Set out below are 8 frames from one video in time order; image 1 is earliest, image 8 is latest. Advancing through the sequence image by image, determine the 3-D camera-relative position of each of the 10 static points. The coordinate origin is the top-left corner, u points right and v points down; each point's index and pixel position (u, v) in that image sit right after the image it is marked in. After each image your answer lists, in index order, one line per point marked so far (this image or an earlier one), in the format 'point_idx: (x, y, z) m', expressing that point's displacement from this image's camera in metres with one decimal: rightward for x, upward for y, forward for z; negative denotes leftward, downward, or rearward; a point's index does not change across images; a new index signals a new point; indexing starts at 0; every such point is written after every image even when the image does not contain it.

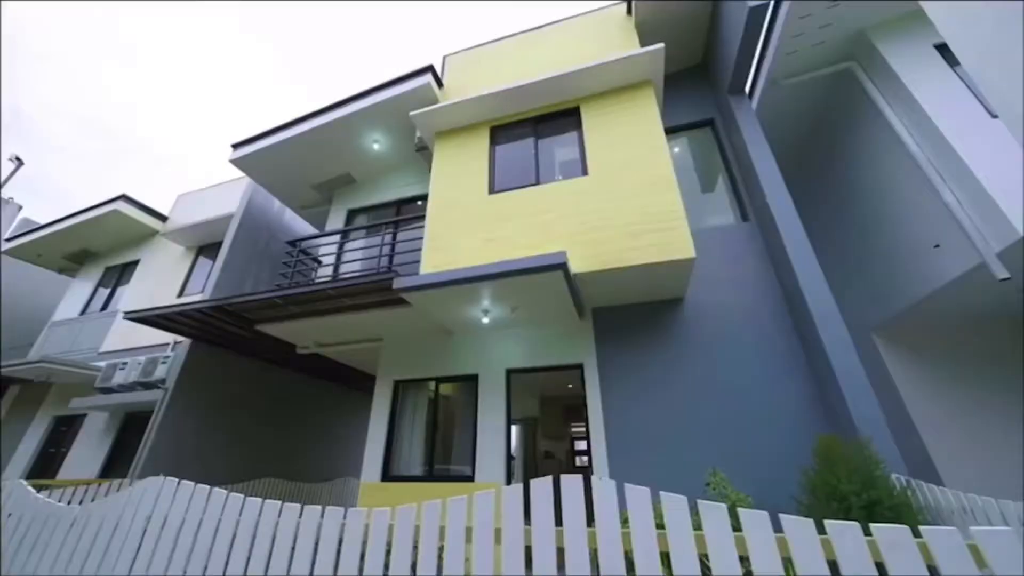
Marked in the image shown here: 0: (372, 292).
0: (-1.6, 0.0, +5.2) m
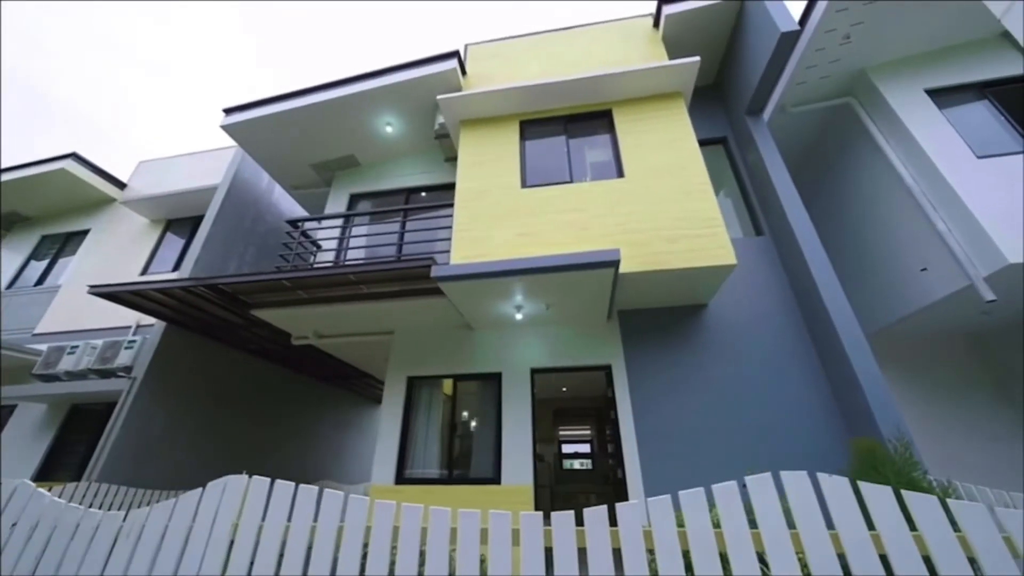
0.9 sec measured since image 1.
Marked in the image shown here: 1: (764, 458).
0: (-1.3, +0.1, +4.9) m
1: (+2.7, -1.8, +4.5) m
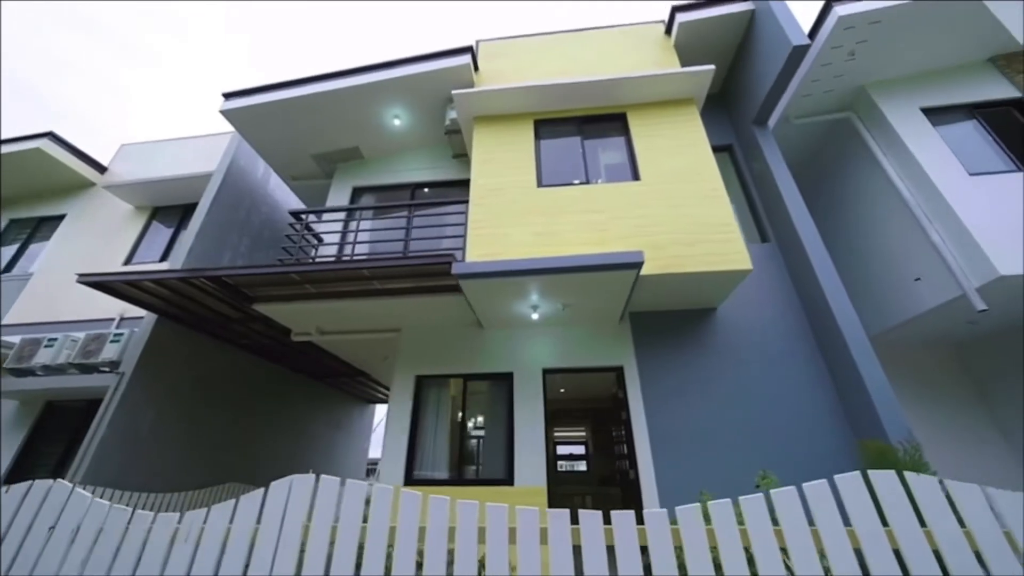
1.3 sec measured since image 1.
0: (-1.1, +0.1, +4.8) m
1: (+2.8, -1.8, +4.6) m
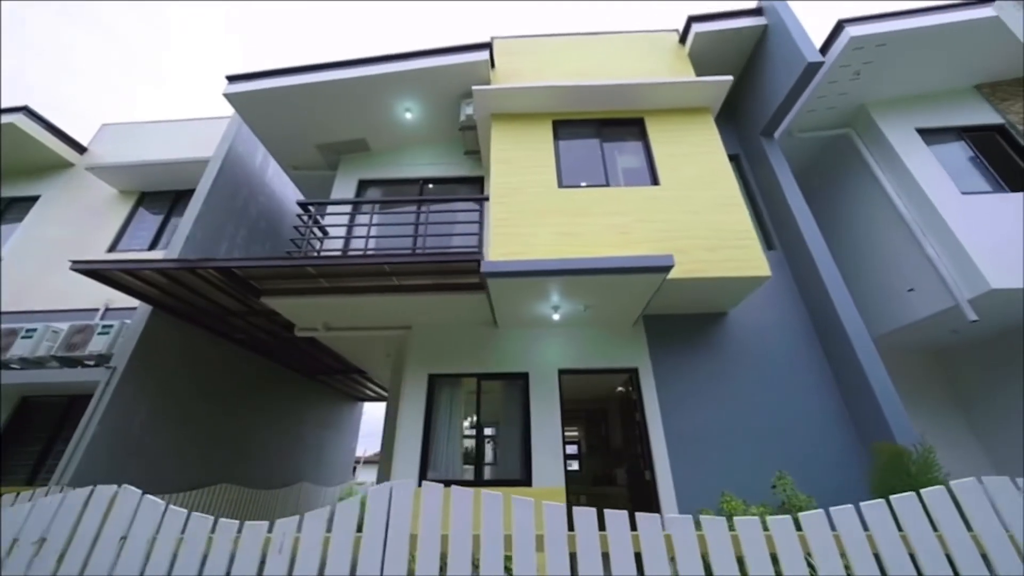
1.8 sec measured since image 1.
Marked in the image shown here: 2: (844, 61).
0: (-0.8, +0.2, +4.7) m
1: (+3.0, -1.9, +4.8) m
2: (+4.4, +3.0, +5.6) m
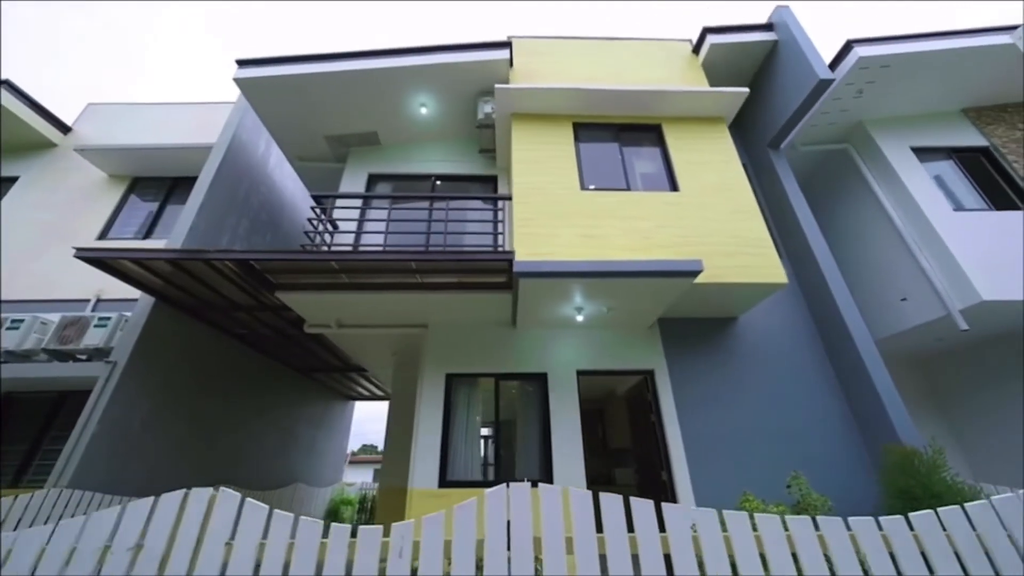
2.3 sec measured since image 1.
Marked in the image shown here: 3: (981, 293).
0: (-0.5, +0.2, +4.6) m
1: (+3.3, -2.0, +5.0) m
2: (+4.7, +2.9, +5.9) m
3: (+5.7, -0.1, +5.2) m
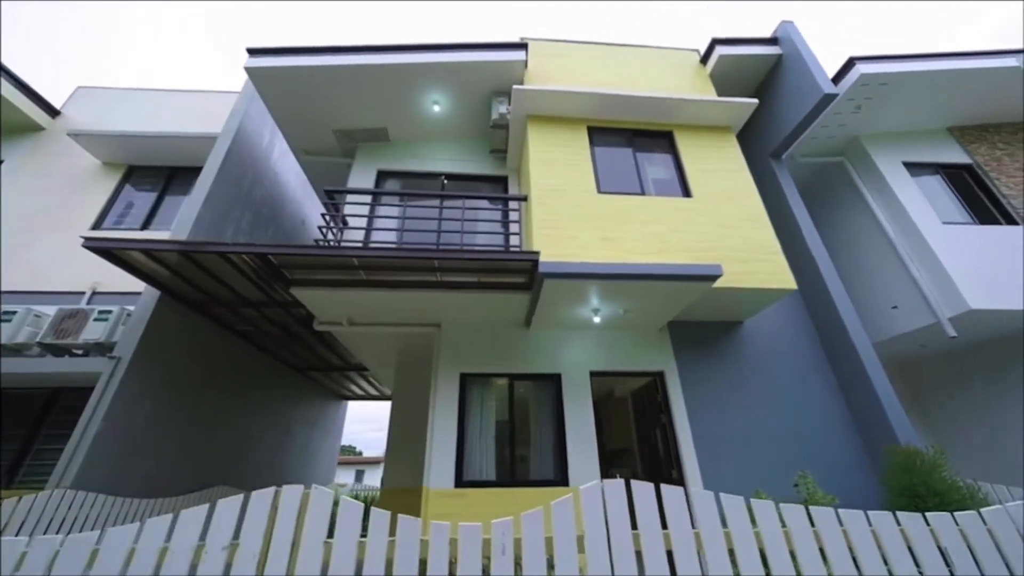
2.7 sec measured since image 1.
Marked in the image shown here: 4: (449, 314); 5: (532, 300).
0: (-0.3, +0.2, +4.6) m
1: (+3.4, -2.1, +5.1) m
2: (+4.9, +2.8, +6.2) m
3: (+5.9, -0.2, +5.5) m
4: (-0.8, -0.3, +5.3) m
5: (+0.2, -0.1, +5.0) m
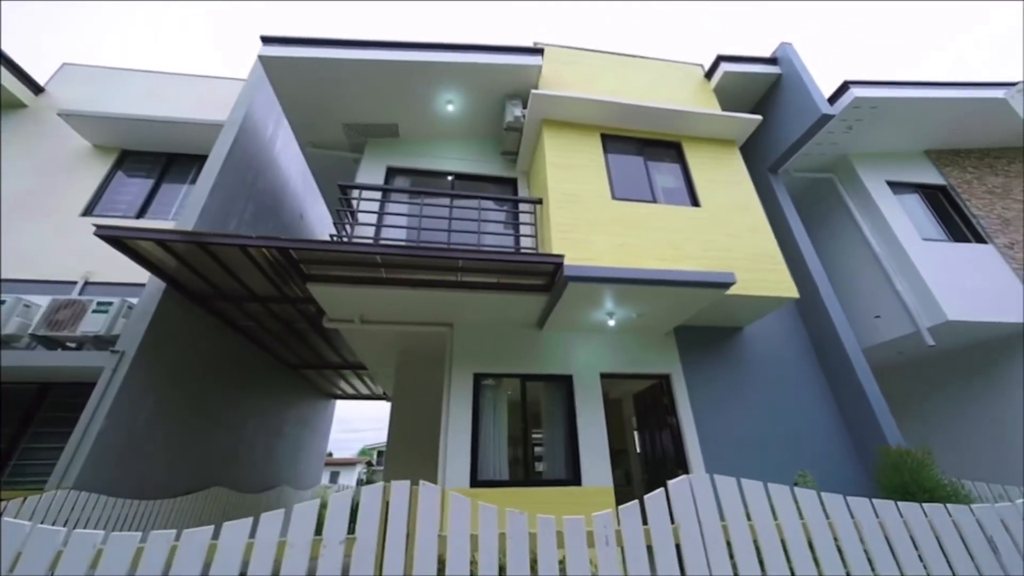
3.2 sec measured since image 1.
0: (-0.1, +0.2, +4.7) m
1: (+3.6, -2.2, +5.4) m
2: (+5.1, +2.6, +6.5) m
3: (+6.0, -0.4, +5.9) m
4: (-0.6, -0.3, +5.3) m
5: (+0.4, -0.2, +5.0) m
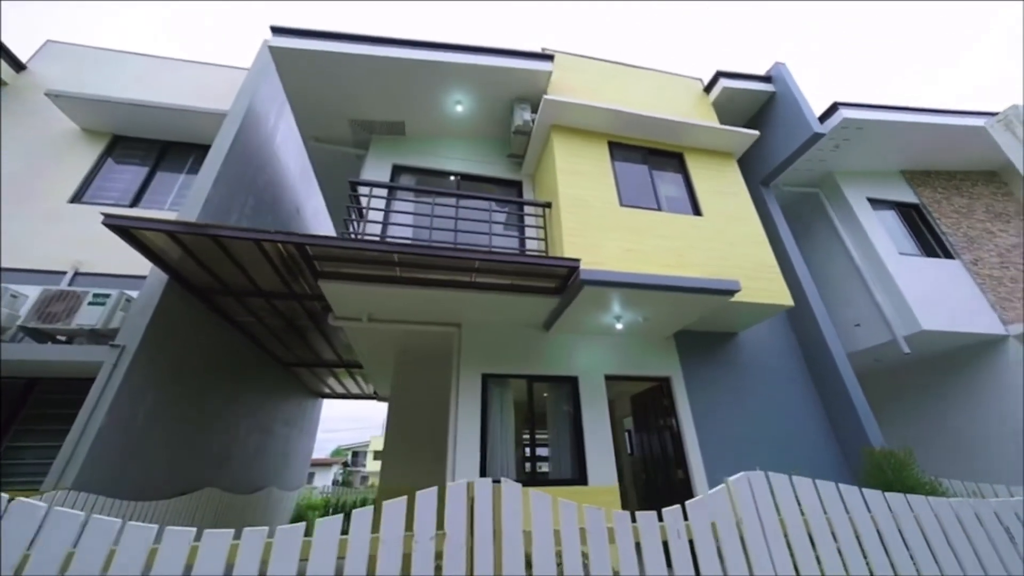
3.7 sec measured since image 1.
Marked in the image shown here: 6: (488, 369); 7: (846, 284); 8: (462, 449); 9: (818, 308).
0: (+0.1, +0.2, +4.7) m
1: (+3.6, -2.3, +5.6) m
2: (+5.1, +2.5, +6.9) m
3: (+6.1, -0.5, +6.3) m
4: (-0.5, -0.3, +5.3) m
5: (+0.6, -0.2, +5.1) m
6: (-0.3, -1.0, +5.3) m
7: (+5.8, 0.0, +7.5) m
8: (-0.6, -1.8, +4.8) m
9: (+4.6, -0.3, +6.4) m
